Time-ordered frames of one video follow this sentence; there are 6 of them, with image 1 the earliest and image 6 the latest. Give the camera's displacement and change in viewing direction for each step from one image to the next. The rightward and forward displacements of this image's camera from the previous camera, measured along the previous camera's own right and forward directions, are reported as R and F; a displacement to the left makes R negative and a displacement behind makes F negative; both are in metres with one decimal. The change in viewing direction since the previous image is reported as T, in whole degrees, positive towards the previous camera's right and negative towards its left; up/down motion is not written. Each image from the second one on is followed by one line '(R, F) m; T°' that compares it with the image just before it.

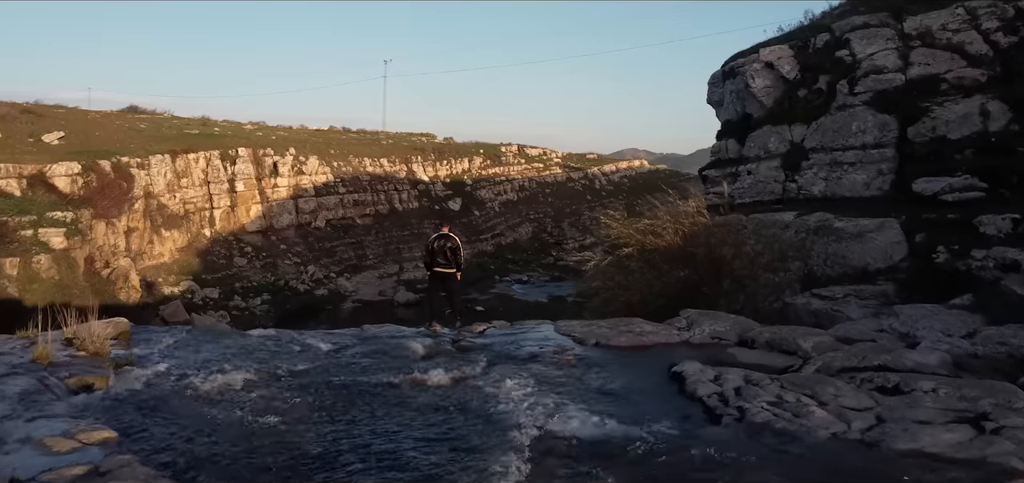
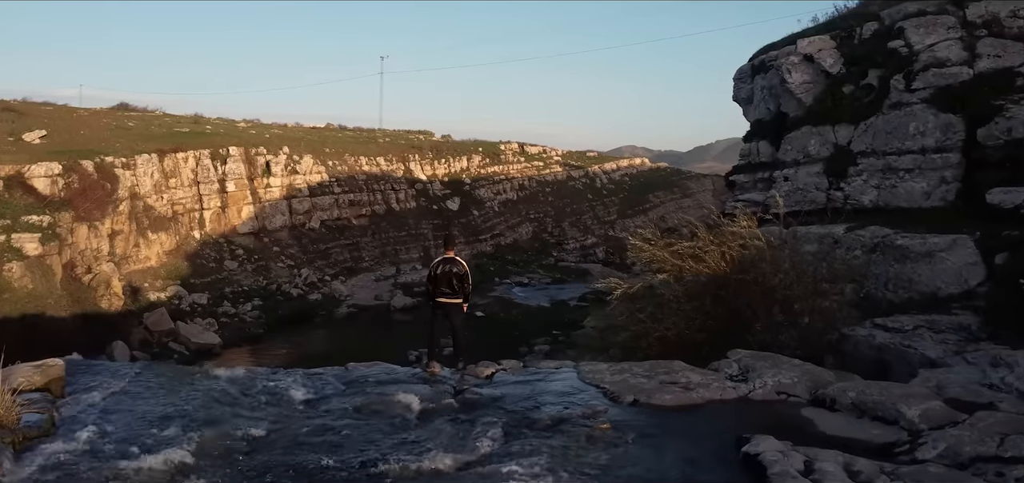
(-0.1, +1.7) m; 0°
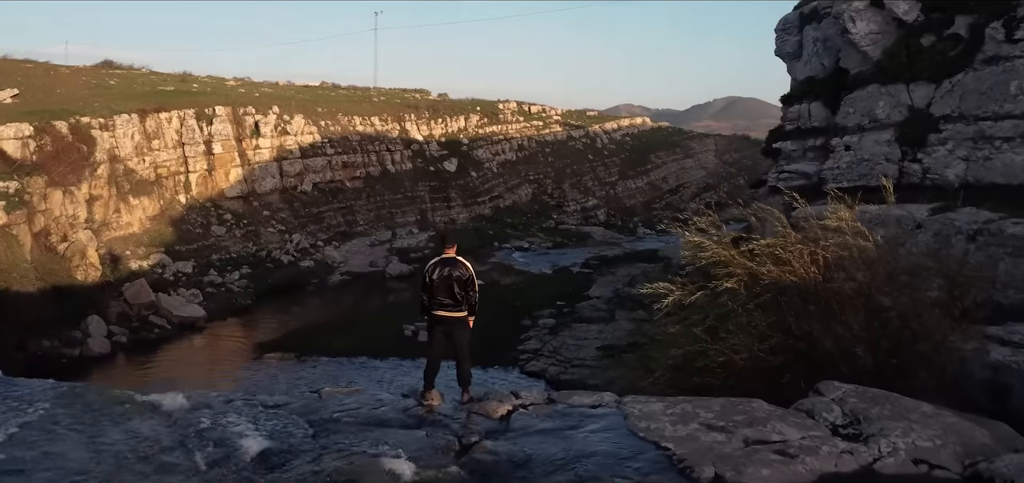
(-0.2, +2.1) m; 0°
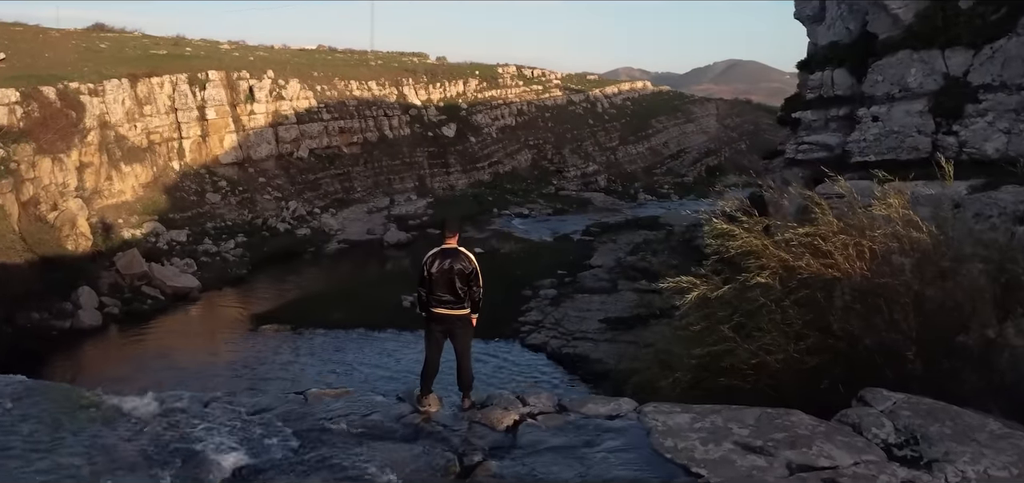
(-0.1, +0.7) m; 0°
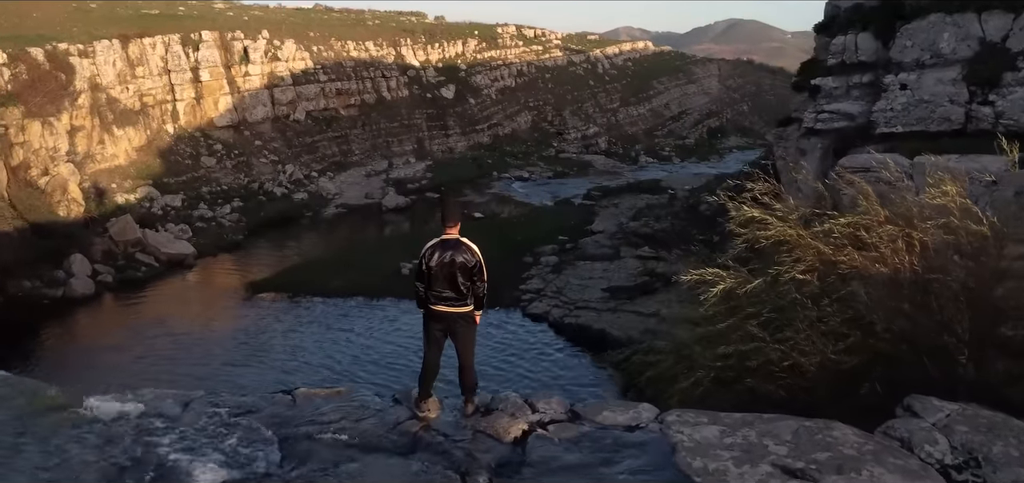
(-0.1, +0.6) m; 0°
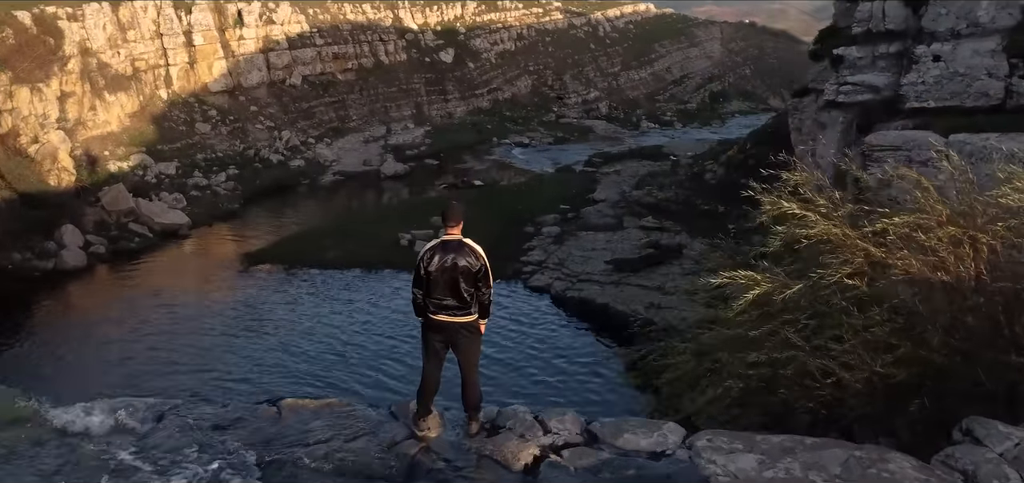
(-0.1, +0.6) m; 0°
